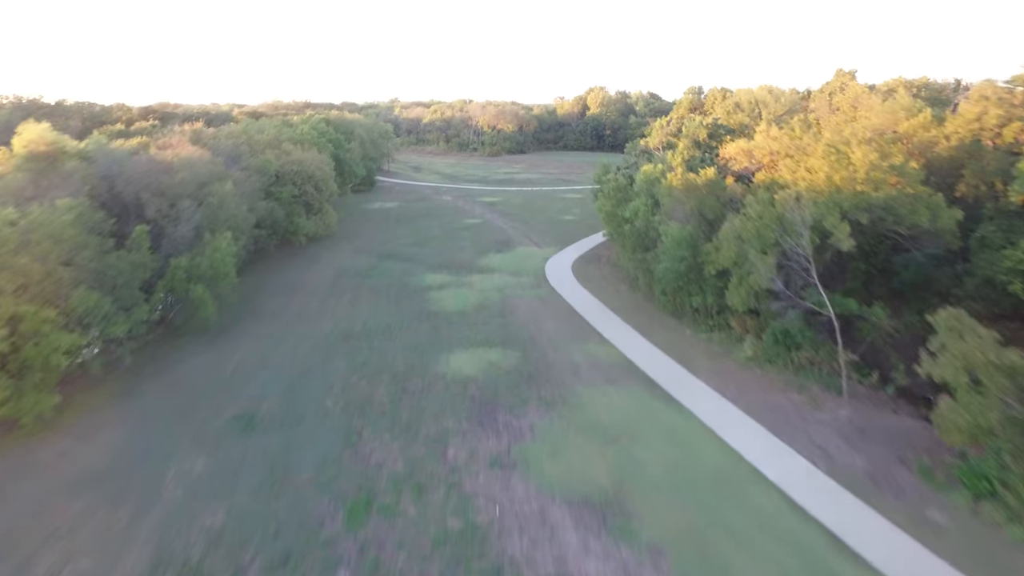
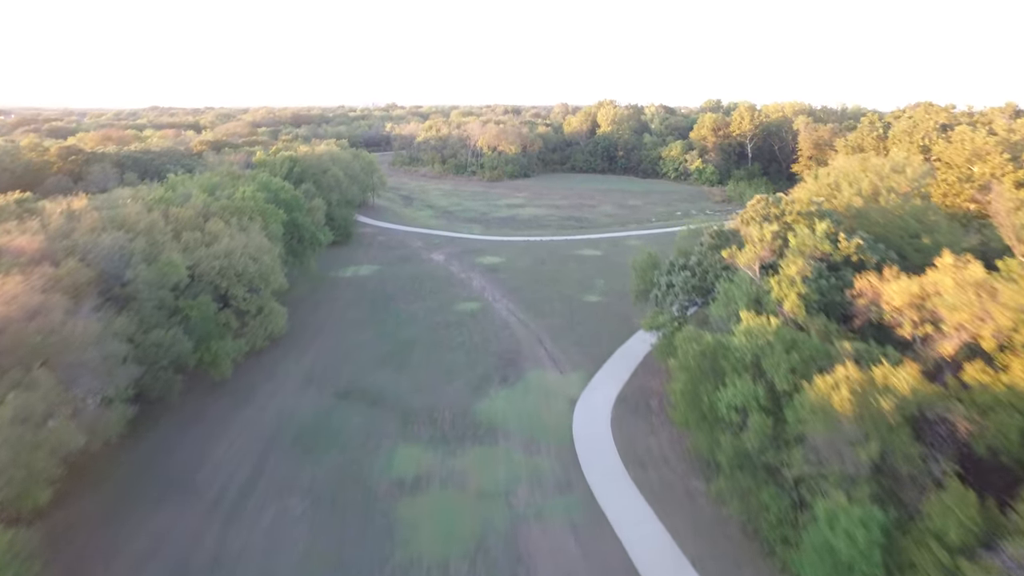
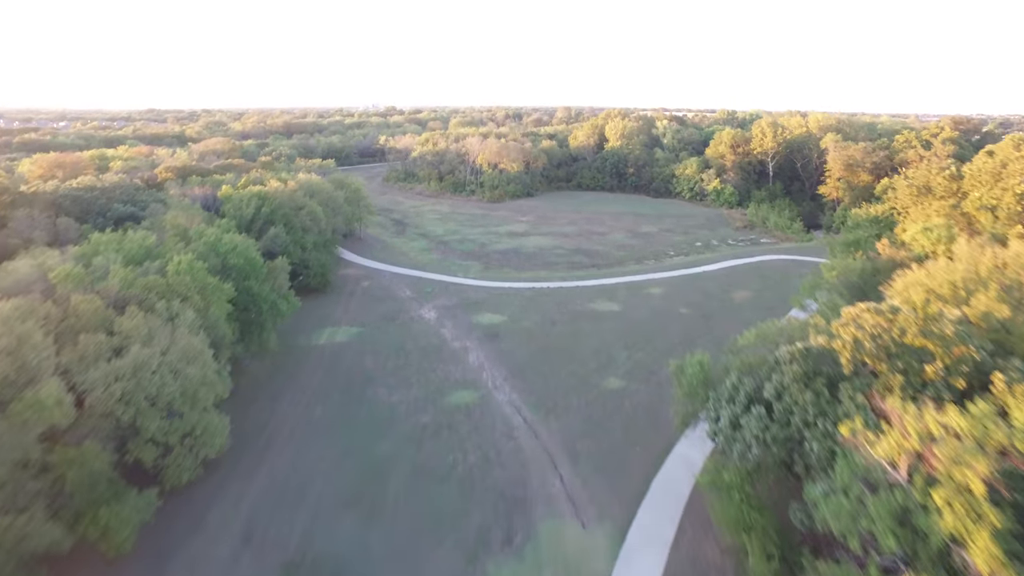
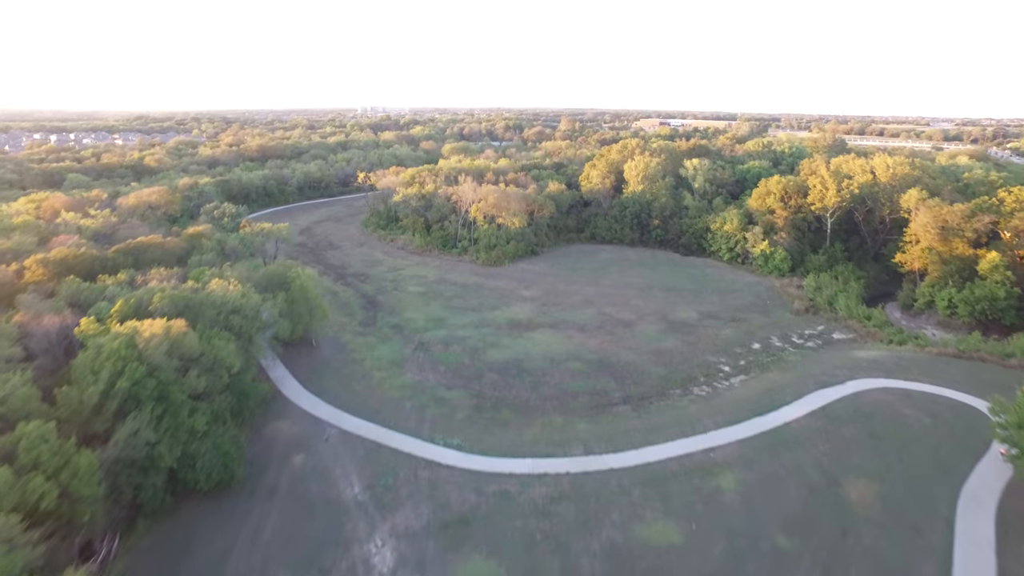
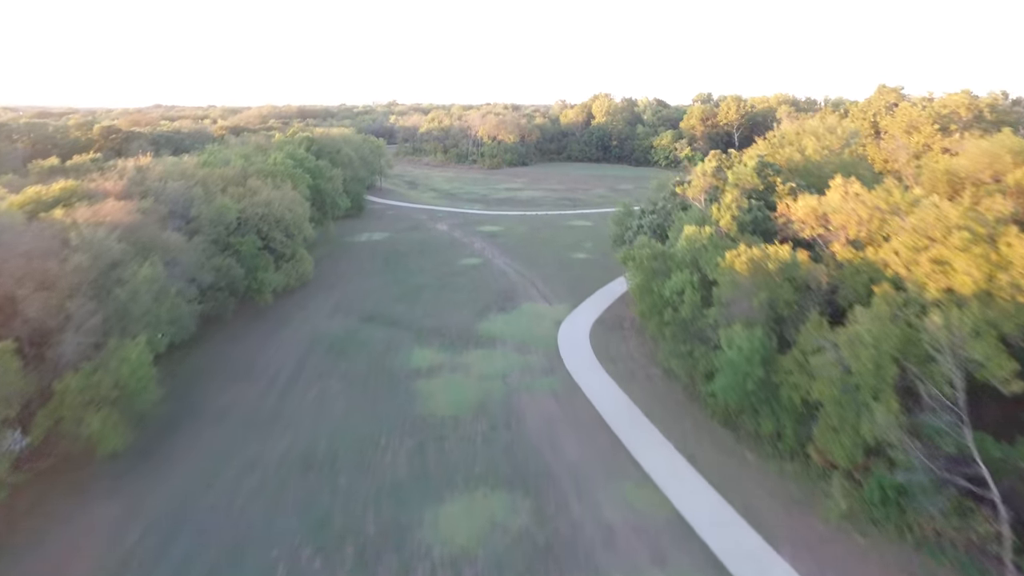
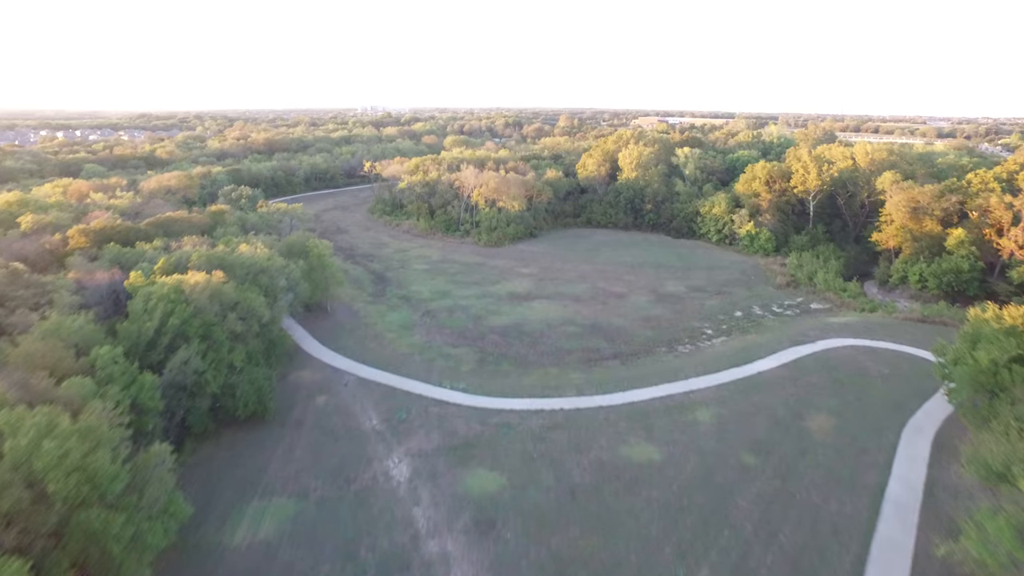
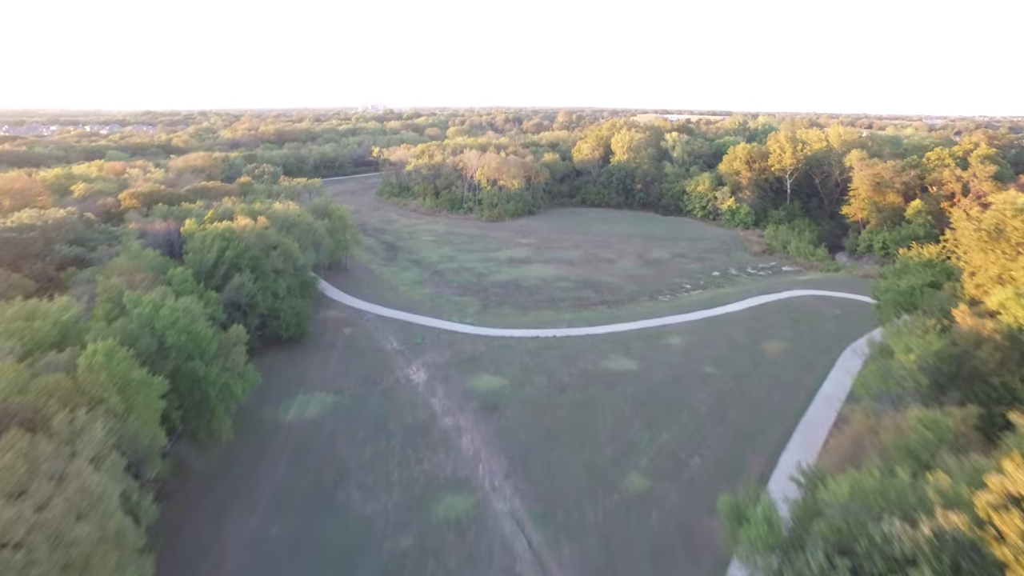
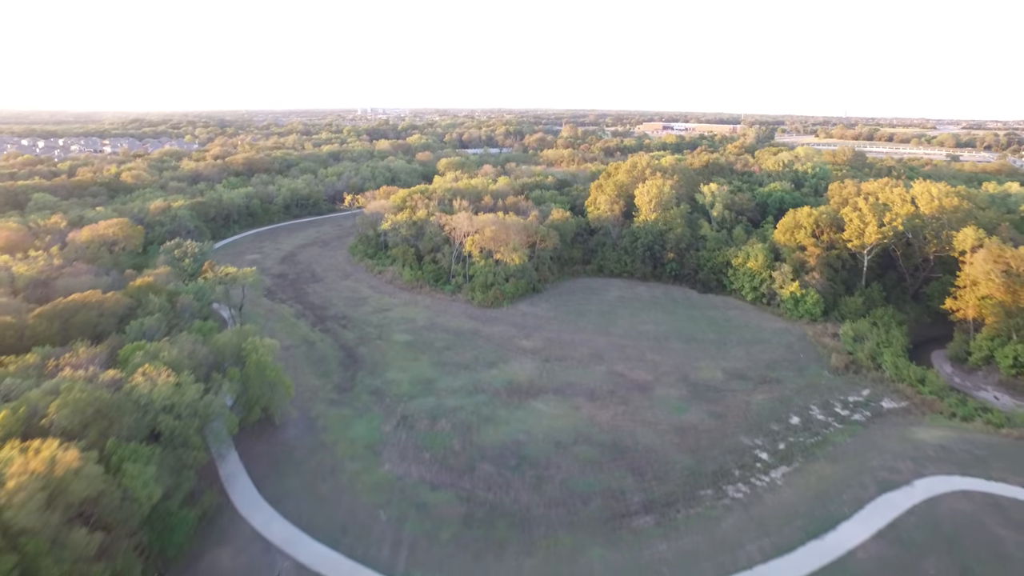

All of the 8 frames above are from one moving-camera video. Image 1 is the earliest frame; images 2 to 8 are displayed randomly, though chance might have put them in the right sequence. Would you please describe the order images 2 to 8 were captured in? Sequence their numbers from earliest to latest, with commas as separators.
5, 2, 3, 7, 6, 4, 8
